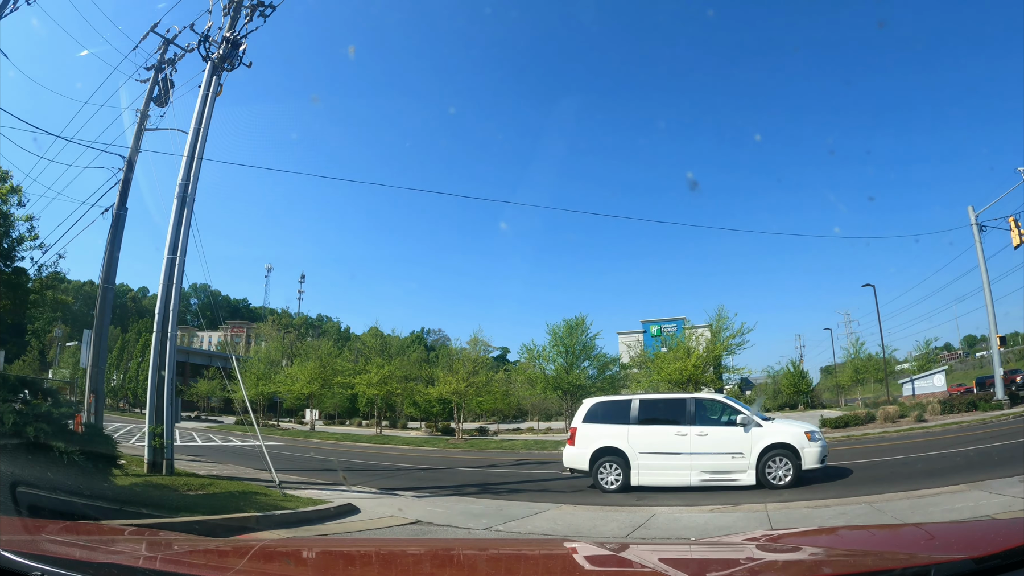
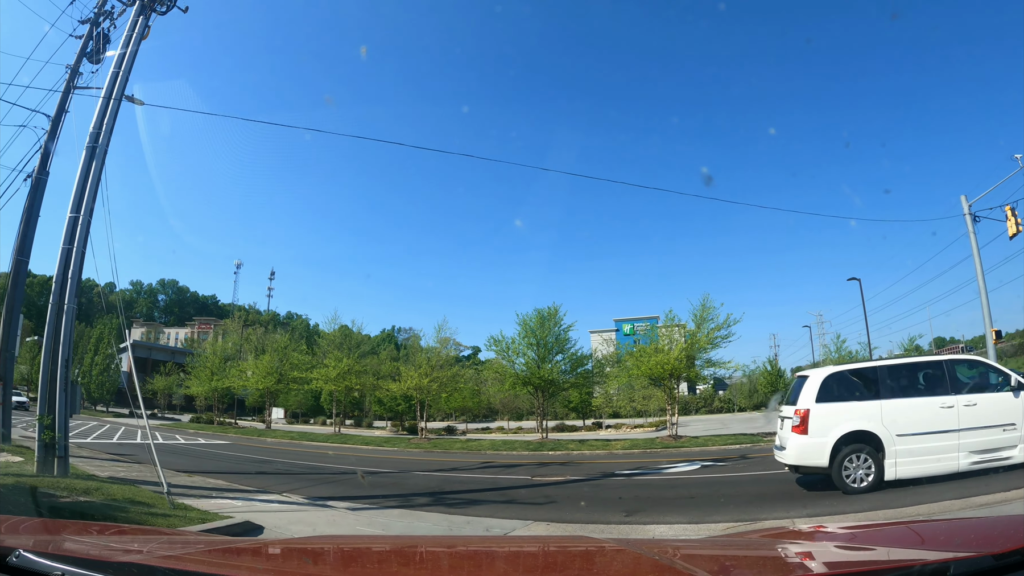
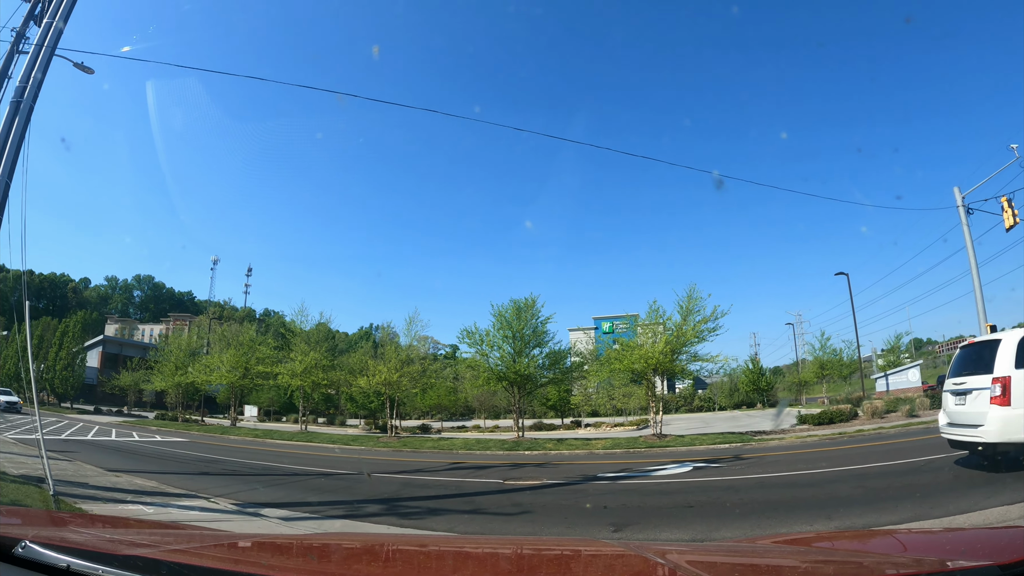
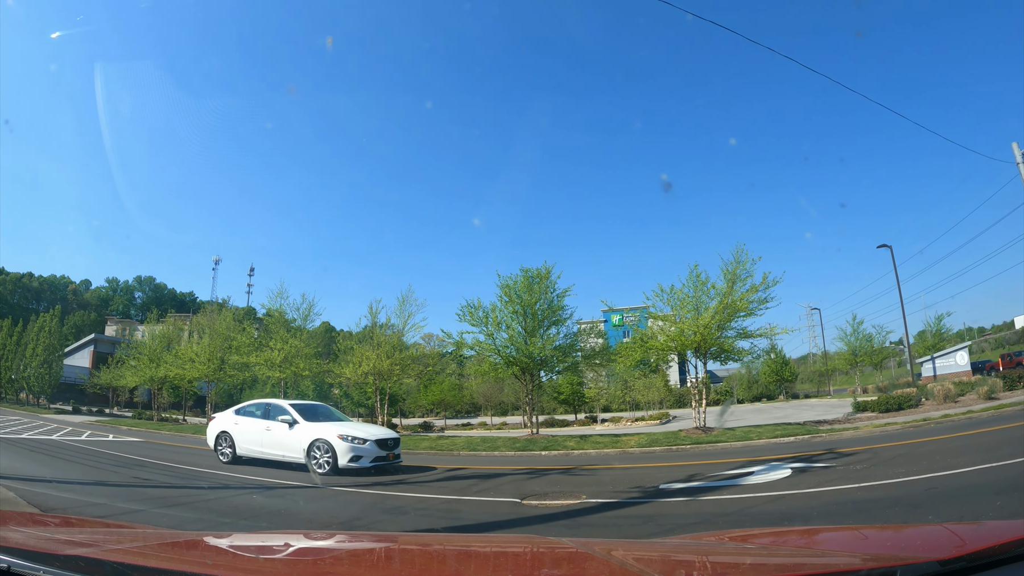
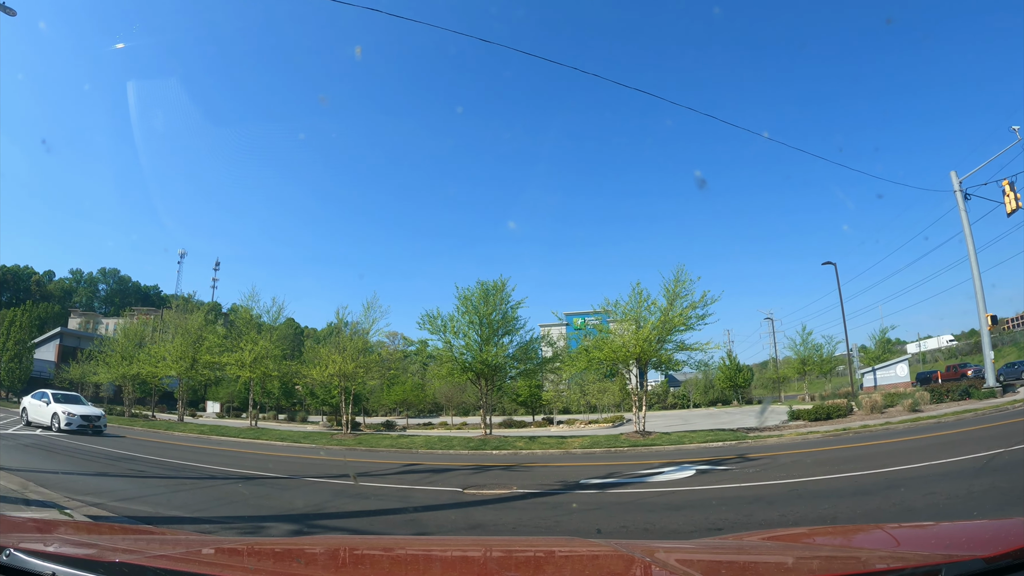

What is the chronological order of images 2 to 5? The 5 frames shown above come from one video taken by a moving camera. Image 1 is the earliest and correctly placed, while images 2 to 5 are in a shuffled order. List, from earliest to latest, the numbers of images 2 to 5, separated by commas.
2, 3, 5, 4
